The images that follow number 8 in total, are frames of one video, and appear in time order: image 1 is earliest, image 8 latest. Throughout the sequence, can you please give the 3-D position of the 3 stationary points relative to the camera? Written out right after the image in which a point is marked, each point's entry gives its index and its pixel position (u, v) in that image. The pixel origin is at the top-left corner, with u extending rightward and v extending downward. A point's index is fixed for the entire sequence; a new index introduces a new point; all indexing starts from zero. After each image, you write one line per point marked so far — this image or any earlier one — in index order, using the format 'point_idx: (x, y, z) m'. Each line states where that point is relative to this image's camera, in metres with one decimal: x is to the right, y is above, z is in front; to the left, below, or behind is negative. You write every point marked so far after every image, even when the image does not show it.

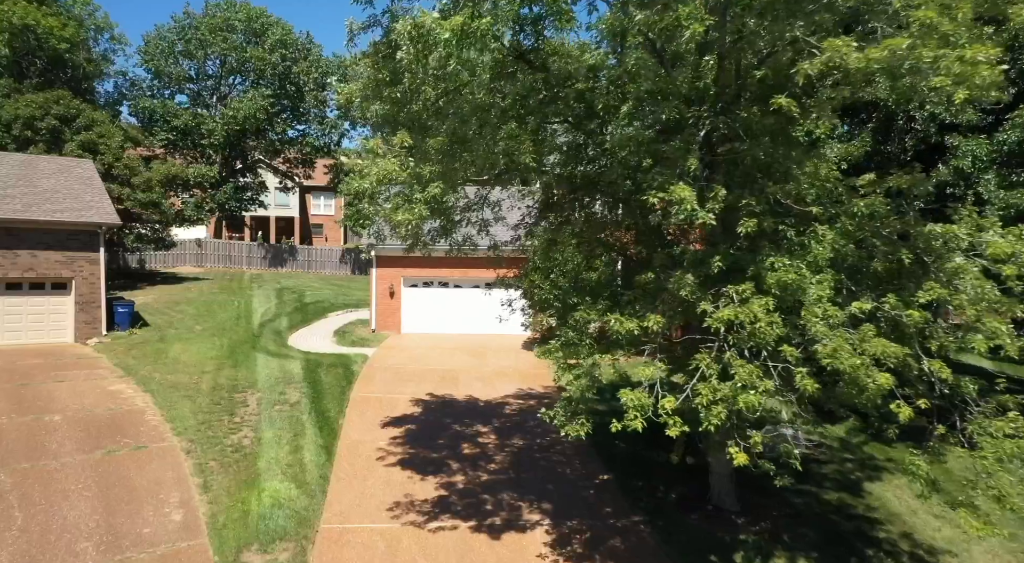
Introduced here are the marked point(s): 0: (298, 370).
0: (-4.8, -2.0, +14.1) m
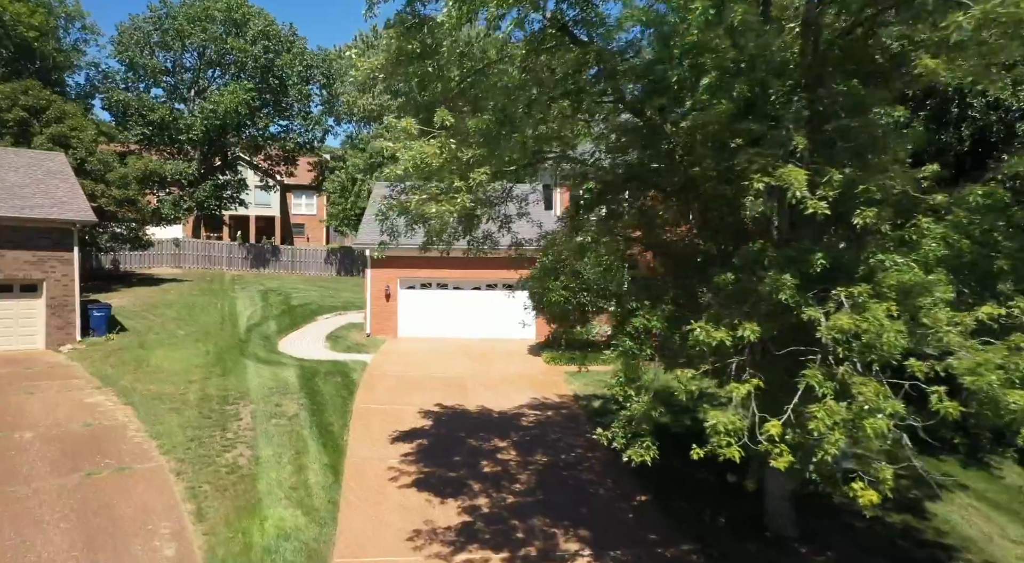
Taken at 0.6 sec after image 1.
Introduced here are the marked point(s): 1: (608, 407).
0: (-4.6, -2.1, +13.1) m
1: (+1.7, -2.3, +11.4) m
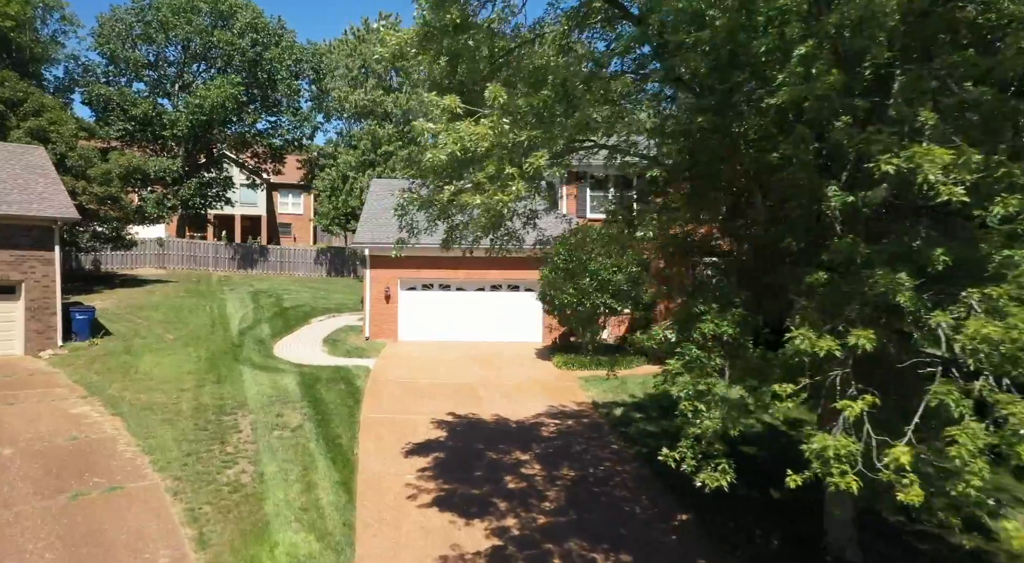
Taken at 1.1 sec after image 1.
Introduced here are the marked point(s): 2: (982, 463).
0: (-4.3, -2.1, +12.3) m
1: (+2.0, -2.3, +10.7) m
2: (+2.6, -1.0, +3.4) m
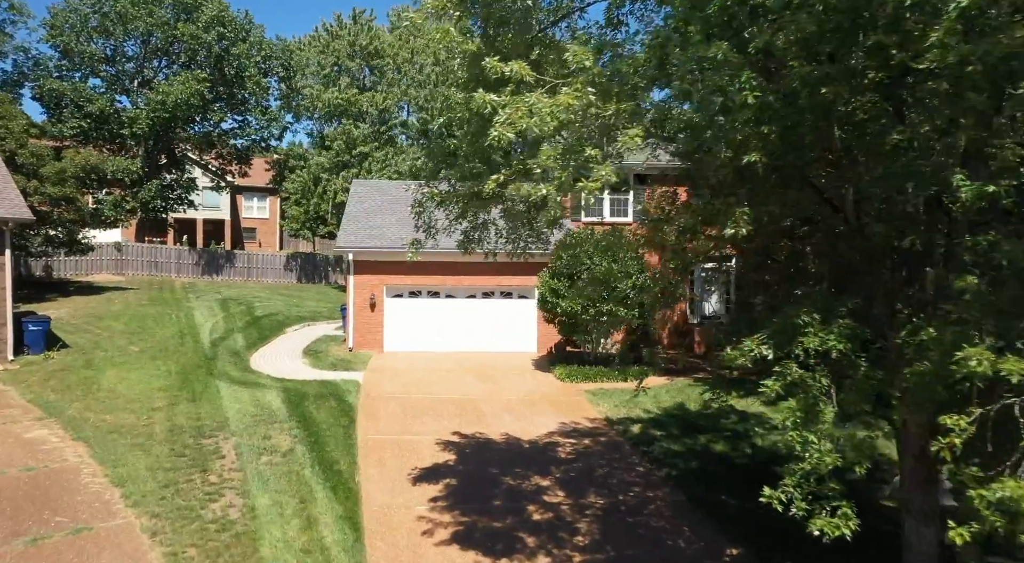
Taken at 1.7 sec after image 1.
0: (-4.2, -2.2, +11.2) m
1: (+2.2, -2.4, +10.0) m
2: (+3.2, -1.0, +2.8) m
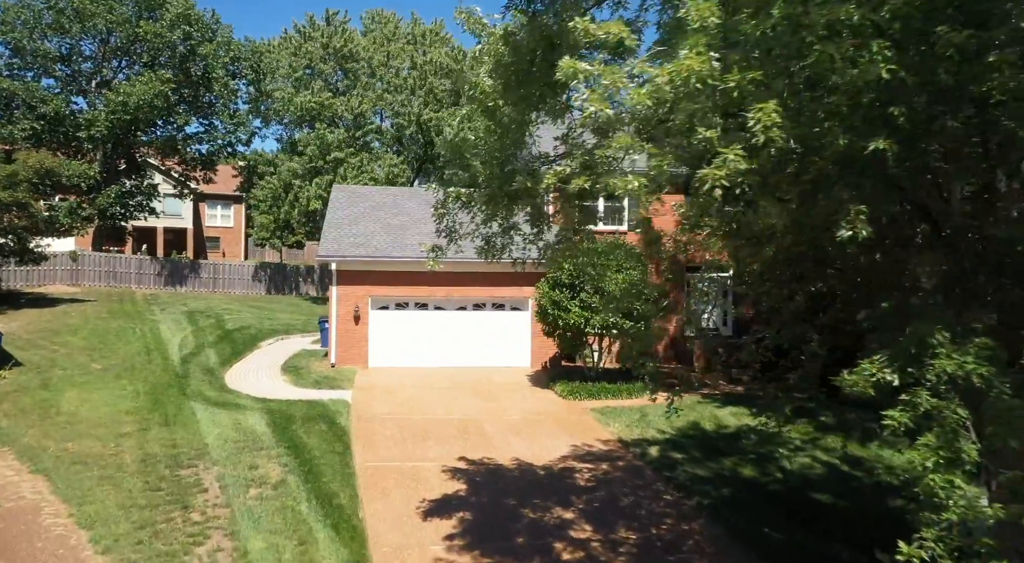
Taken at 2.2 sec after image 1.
0: (-4.1, -2.4, +10.3) m
1: (+2.4, -2.6, +9.4) m
2: (+3.7, -1.1, +2.2) m
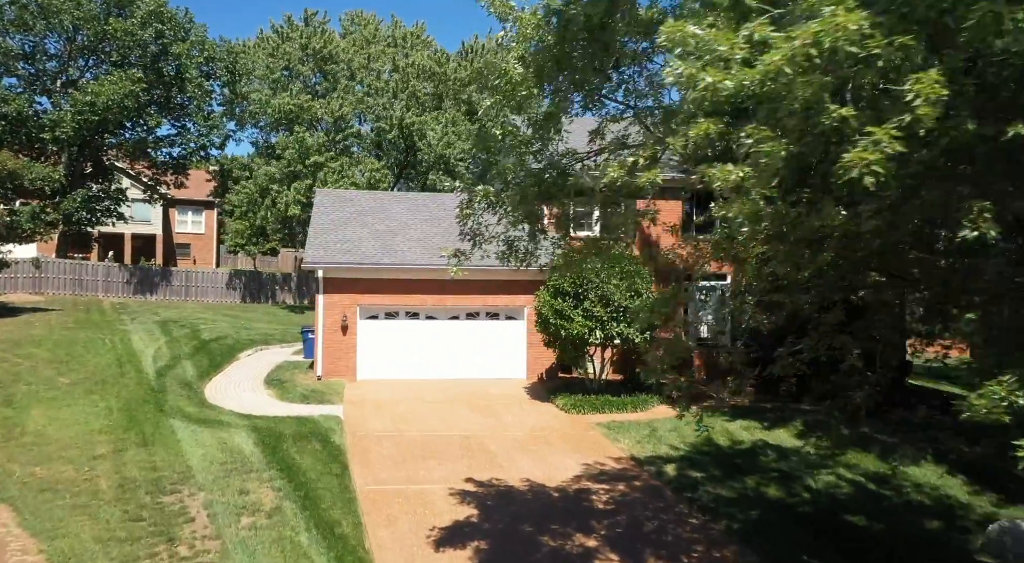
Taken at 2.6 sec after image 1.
0: (-4.0, -2.6, +9.5) m
1: (+2.5, -2.7, +8.9) m
2: (+4.2, -1.2, +1.9) m
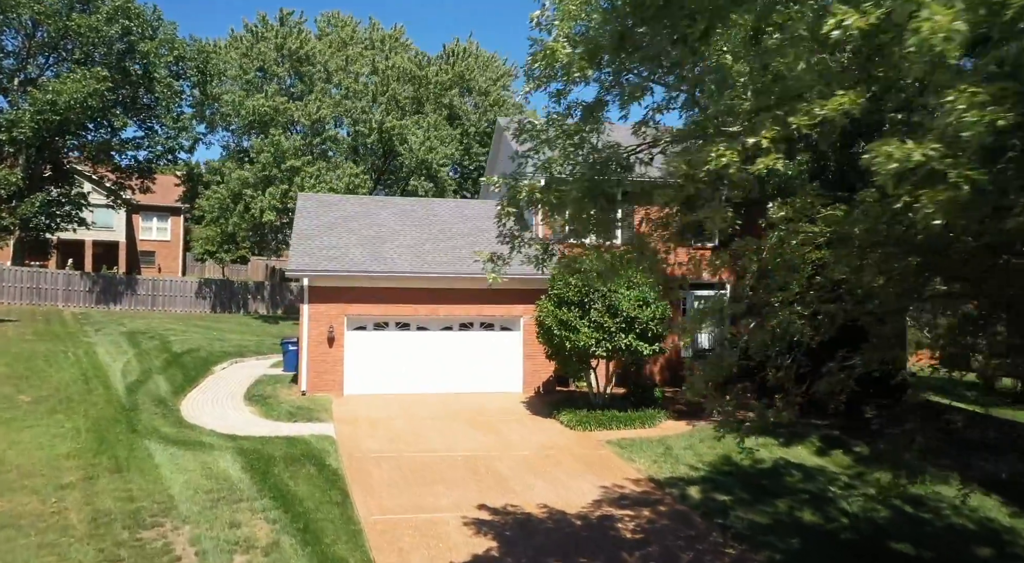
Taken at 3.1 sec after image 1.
0: (-3.8, -2.7, +8.7) m
1: (+2.7, -2.9, +8.4) m
2: (+4.7, -1.2, +1.5) m
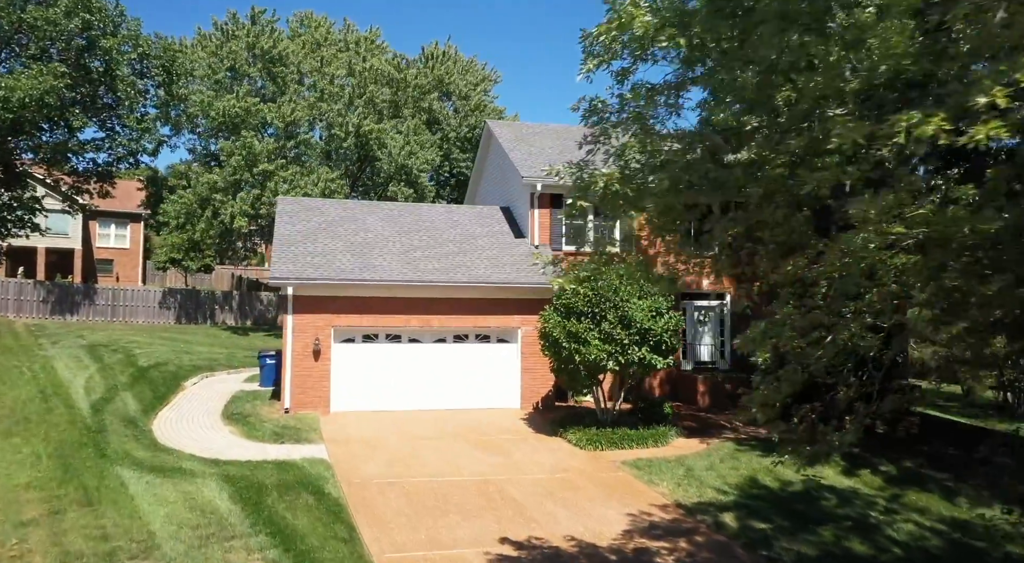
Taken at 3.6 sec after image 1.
0: (-3.5, -2.8, +7.8) m
1: (+3.0, -3.0, +7.8) m
2: (+5.4, -1.3, +1.0) m
